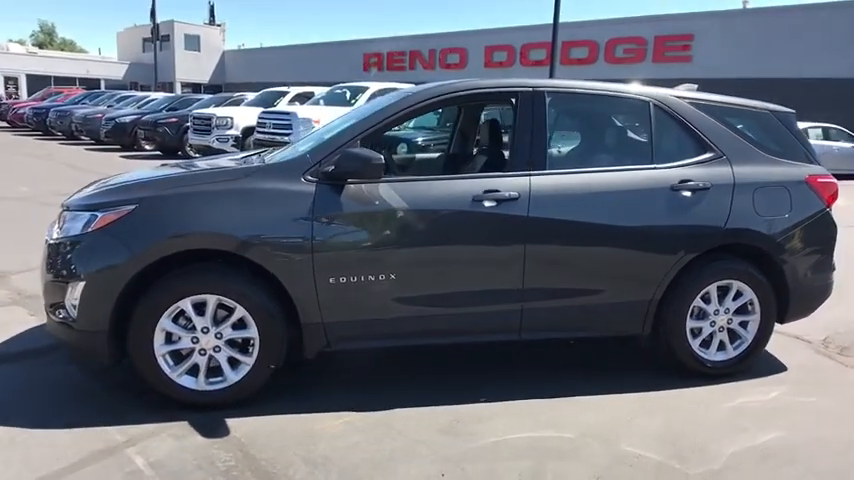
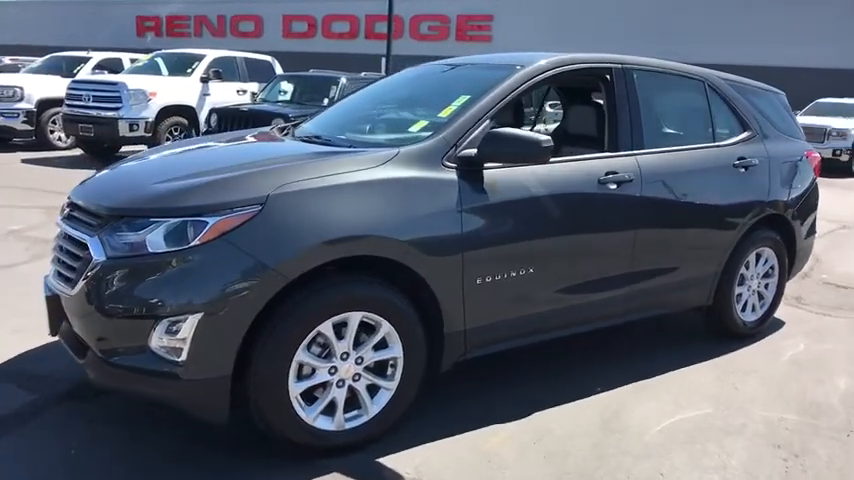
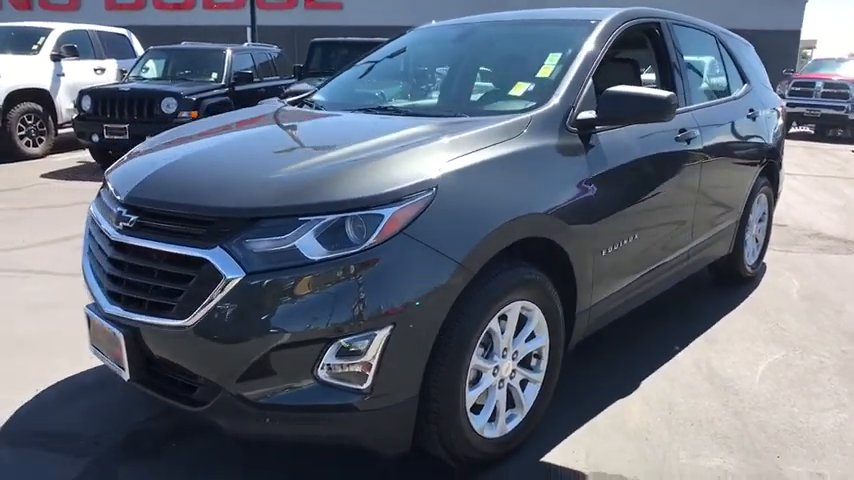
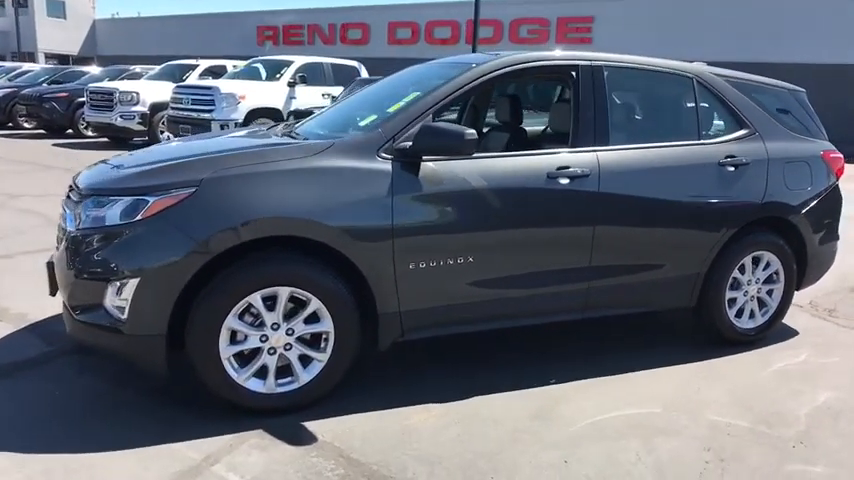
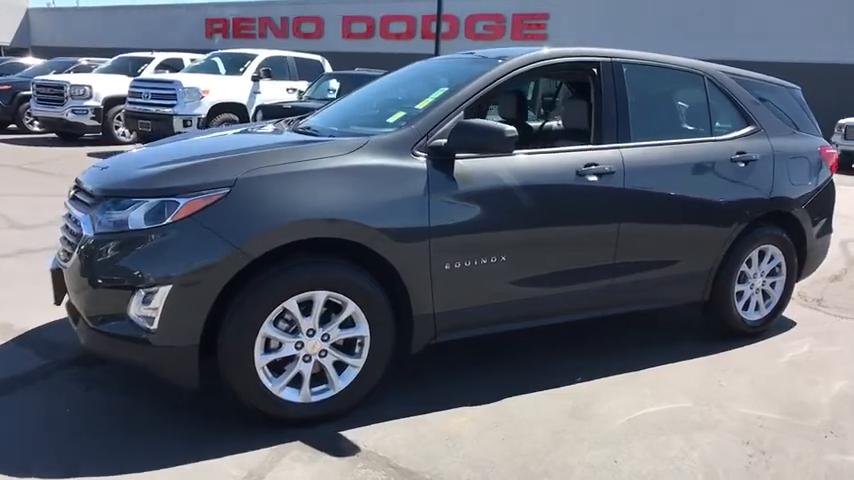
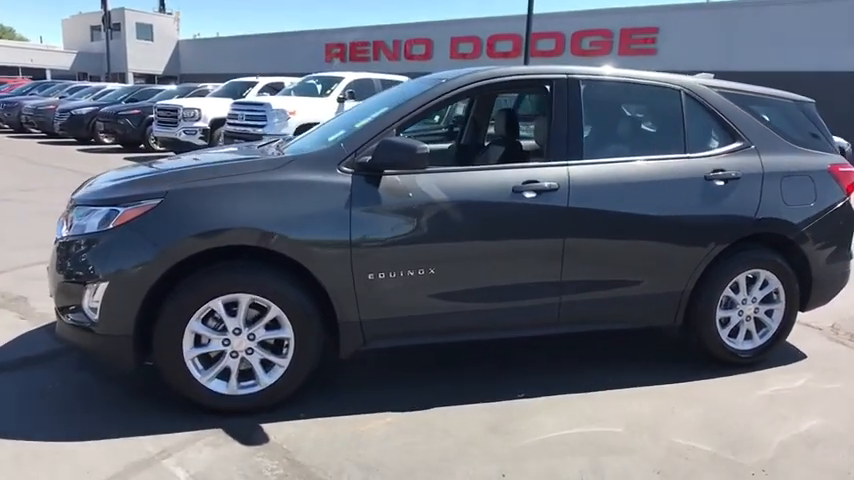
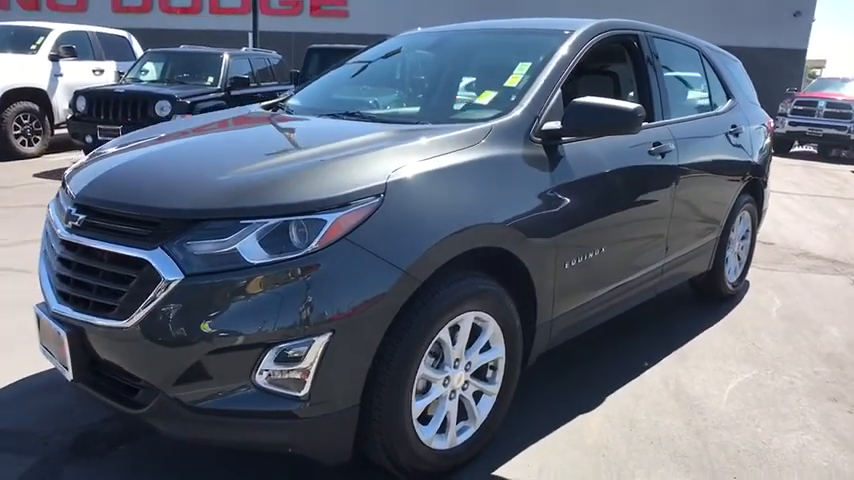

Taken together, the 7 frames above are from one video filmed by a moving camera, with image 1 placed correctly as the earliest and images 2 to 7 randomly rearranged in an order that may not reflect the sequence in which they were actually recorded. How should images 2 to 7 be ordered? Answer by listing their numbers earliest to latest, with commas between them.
6, 4, 5, 2, 7, 3
